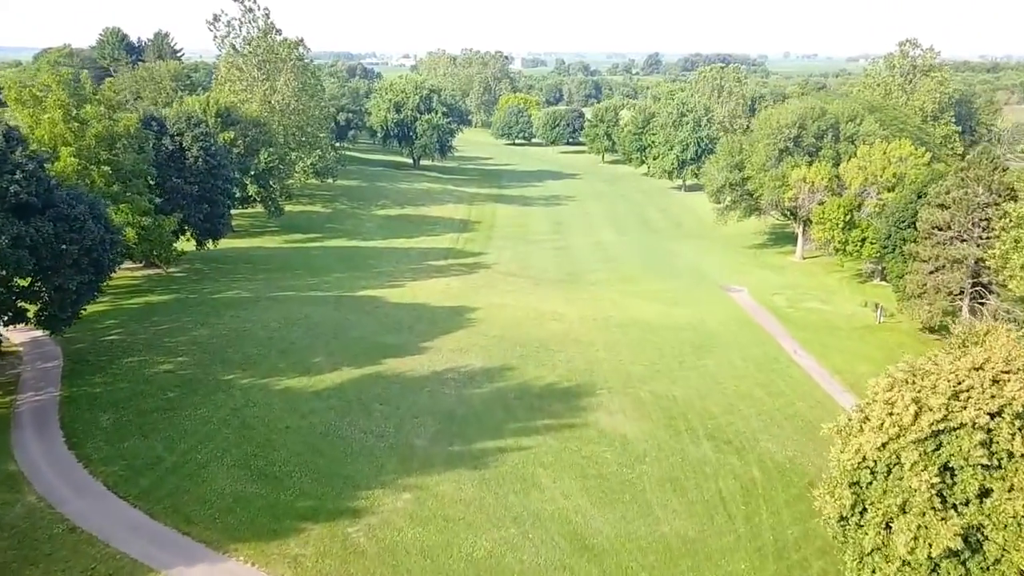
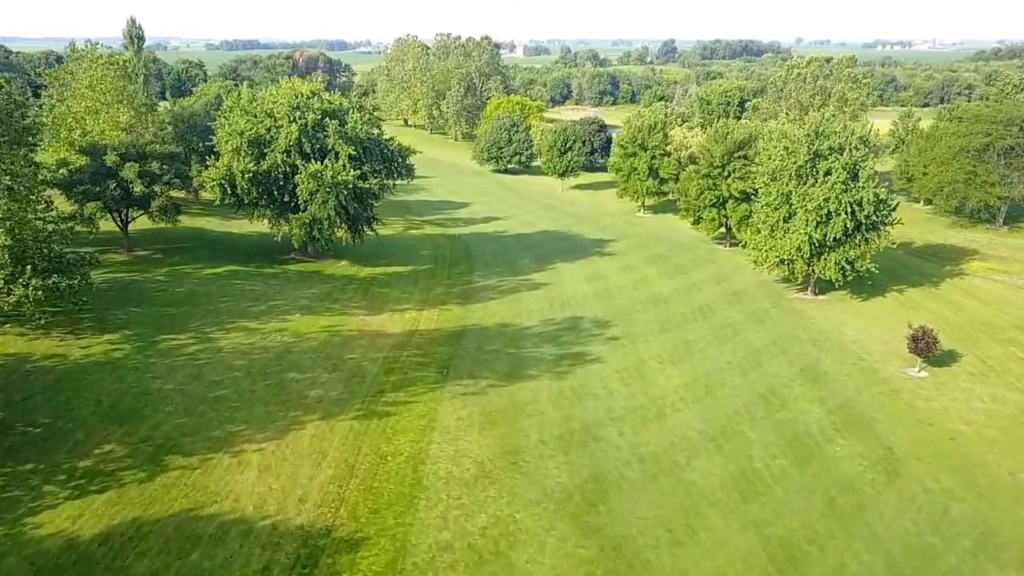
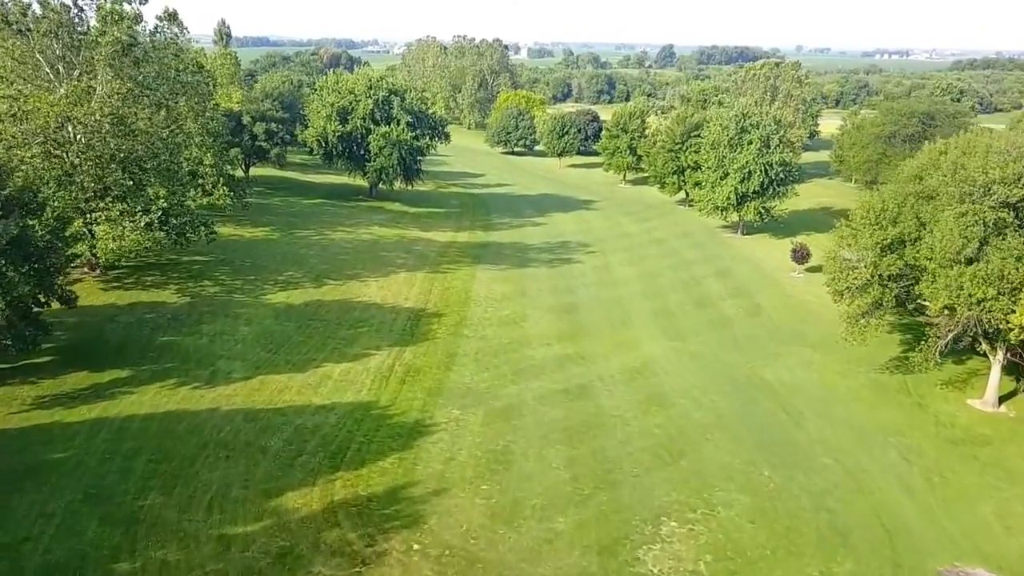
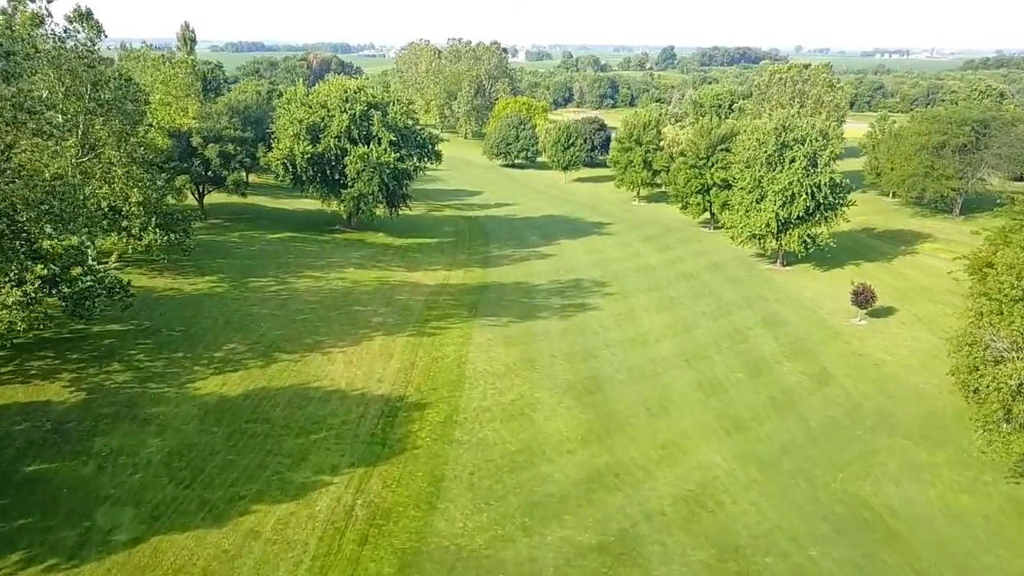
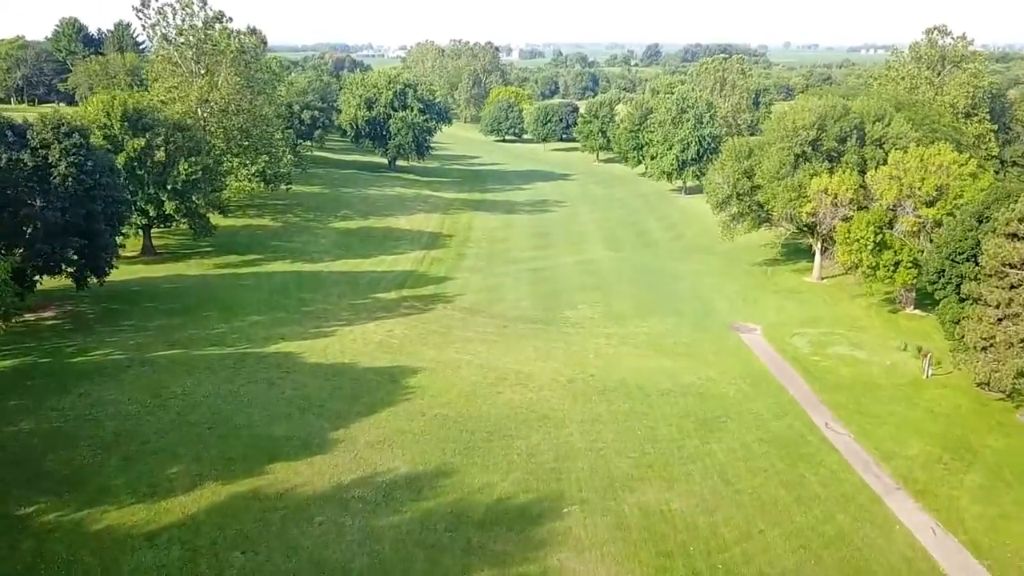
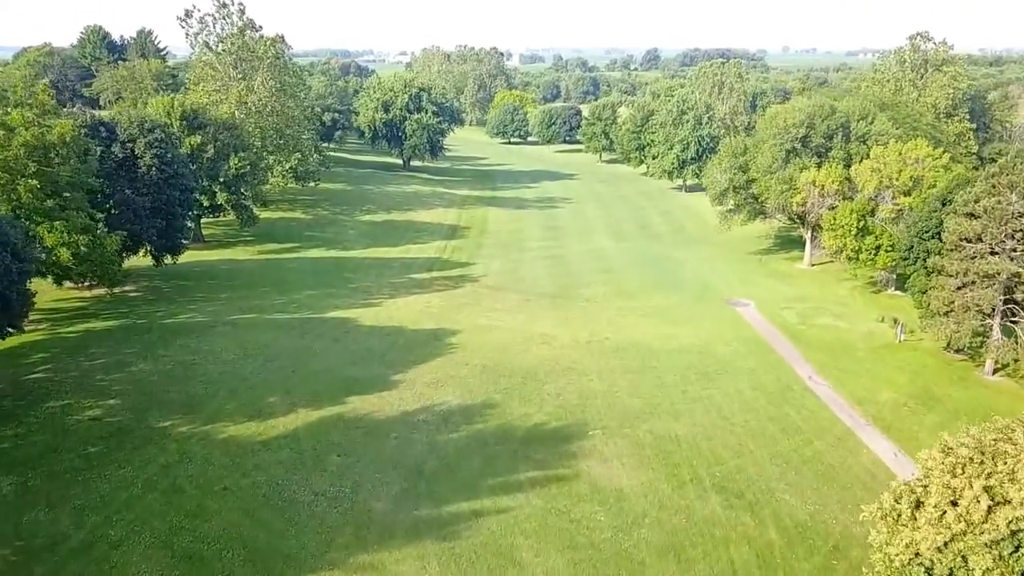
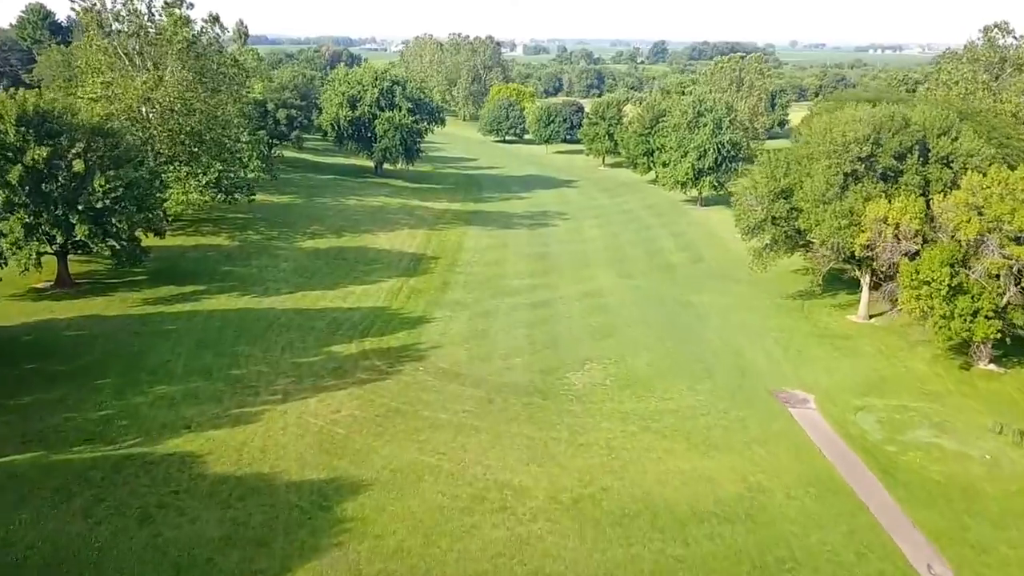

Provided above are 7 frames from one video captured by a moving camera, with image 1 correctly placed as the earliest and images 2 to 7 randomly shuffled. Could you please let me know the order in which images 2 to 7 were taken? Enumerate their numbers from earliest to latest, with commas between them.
6, 5, 7, 3, 4, 2
